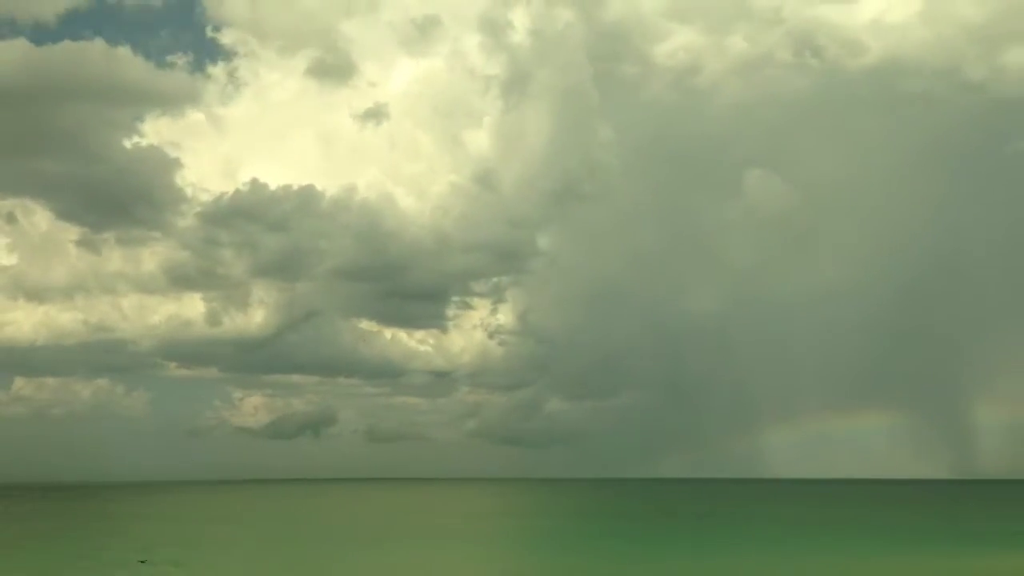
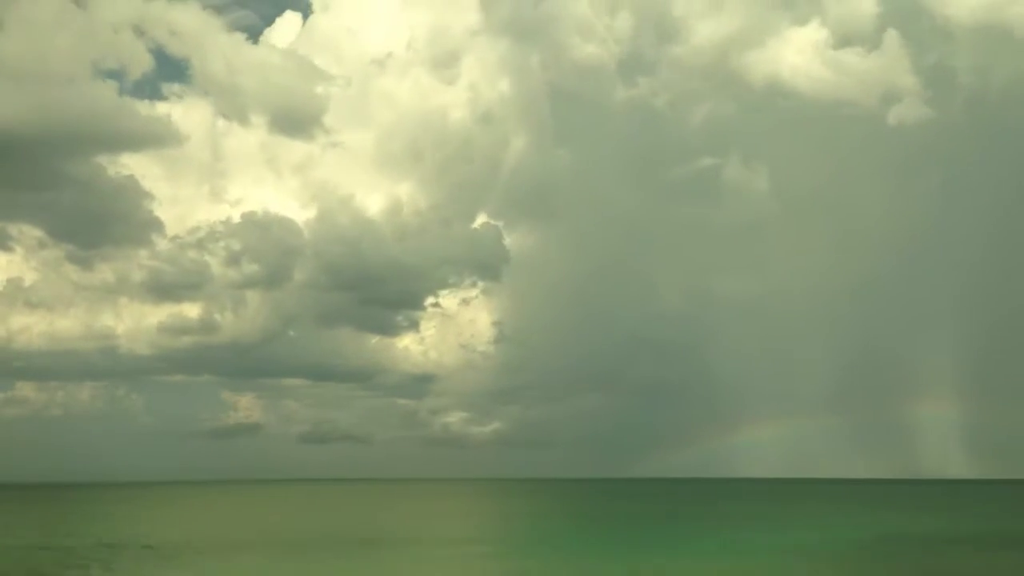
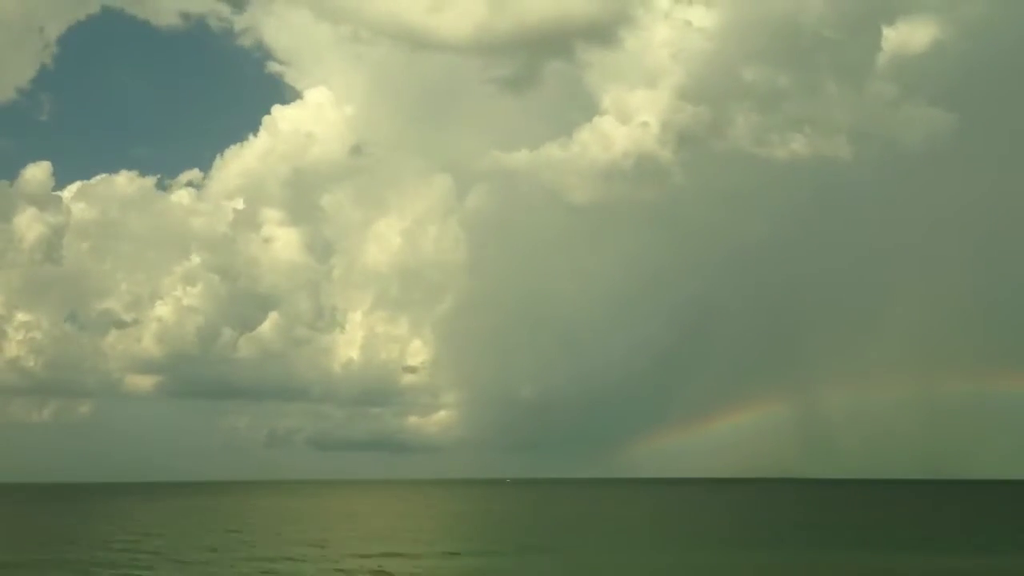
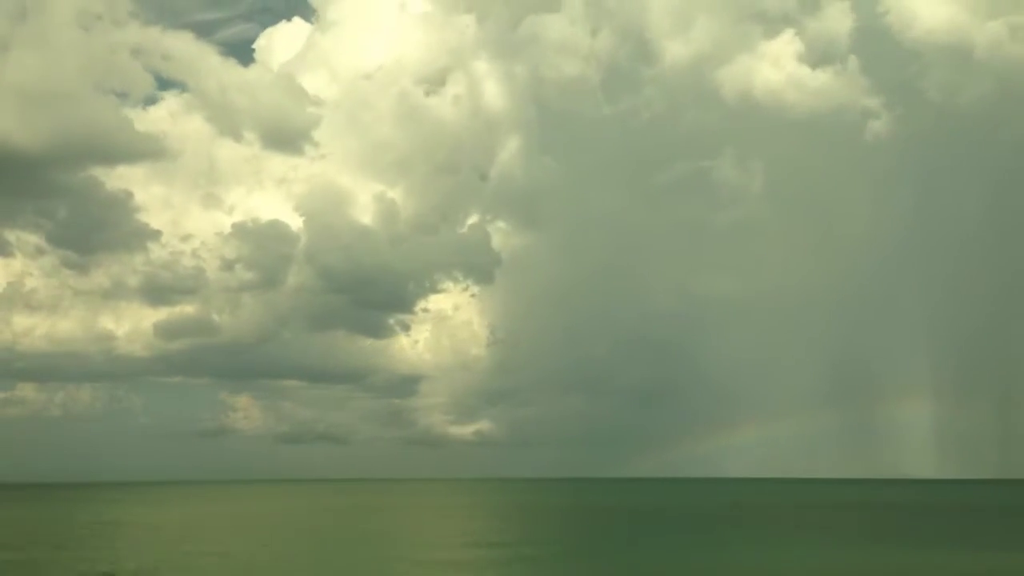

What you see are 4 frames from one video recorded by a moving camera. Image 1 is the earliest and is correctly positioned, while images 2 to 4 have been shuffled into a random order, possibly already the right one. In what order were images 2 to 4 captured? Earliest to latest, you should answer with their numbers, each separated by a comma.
2, 4, 3
